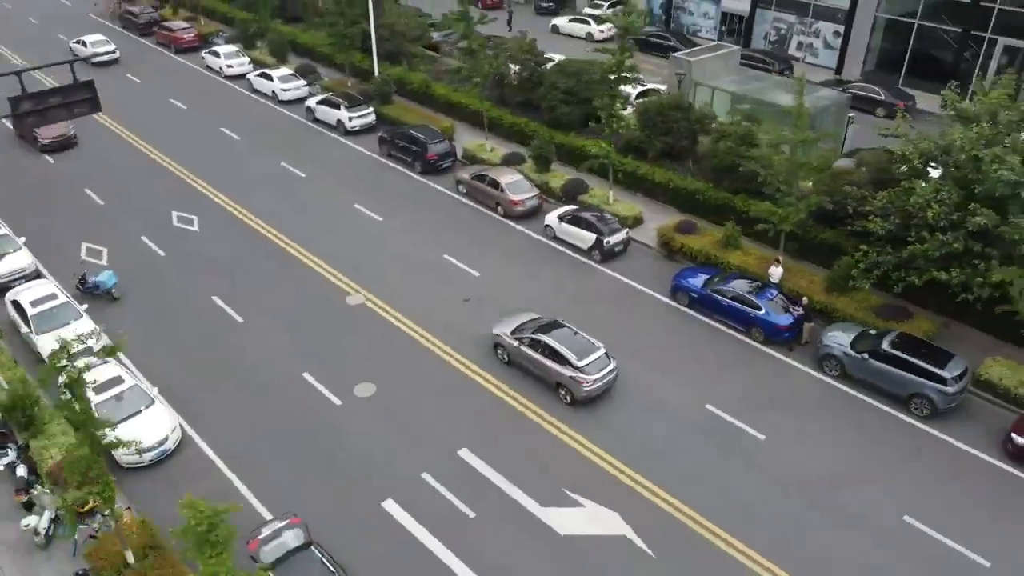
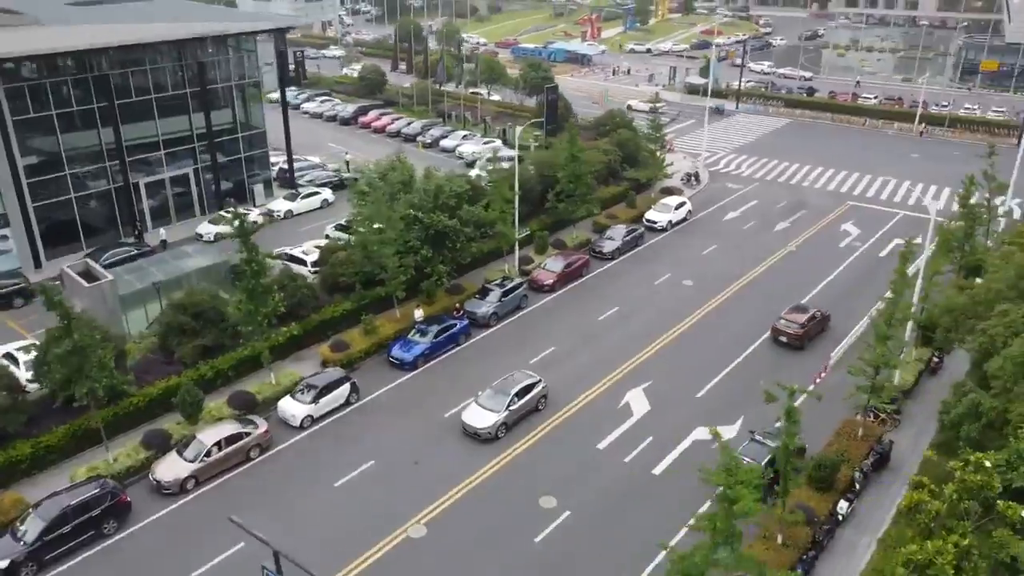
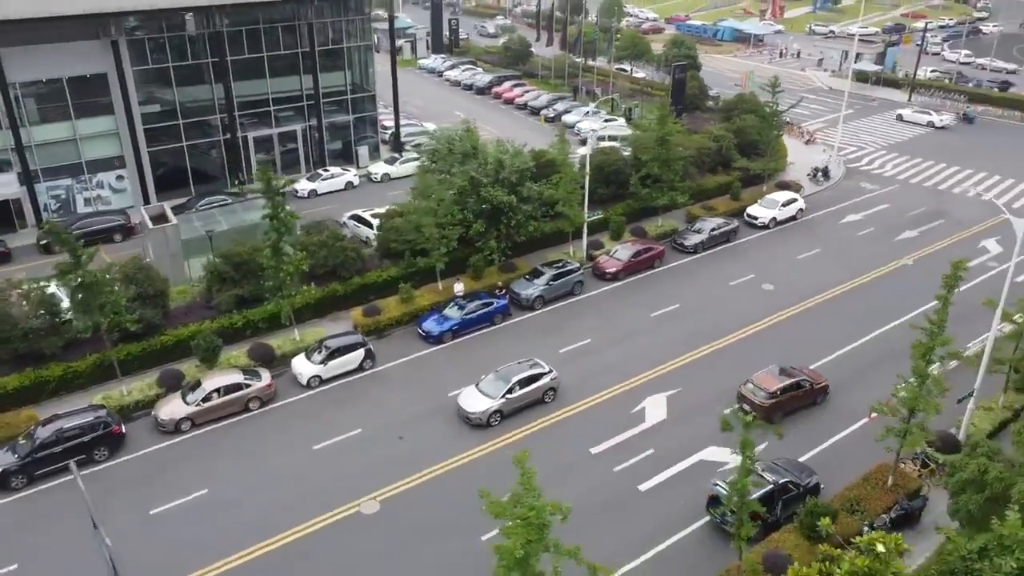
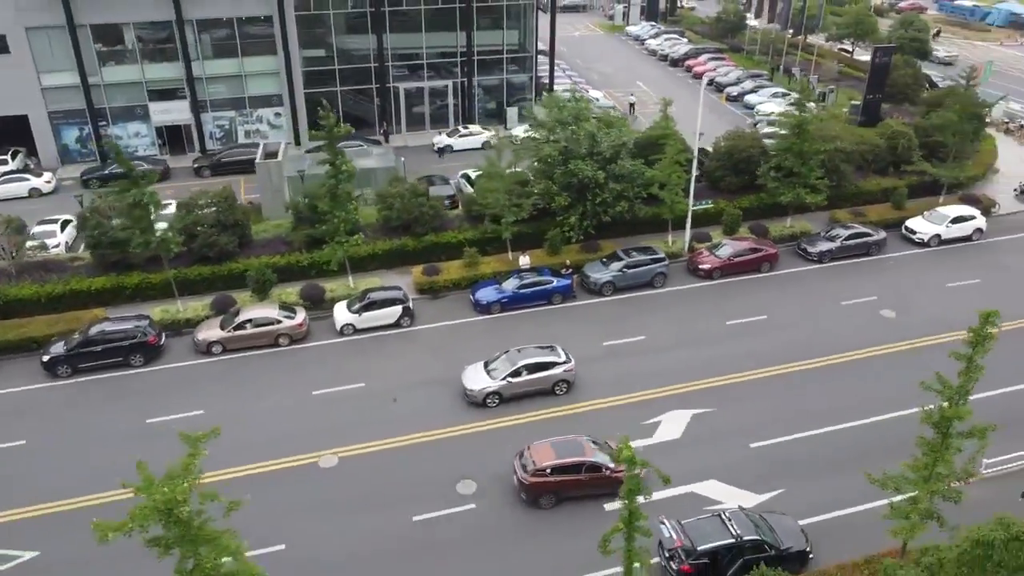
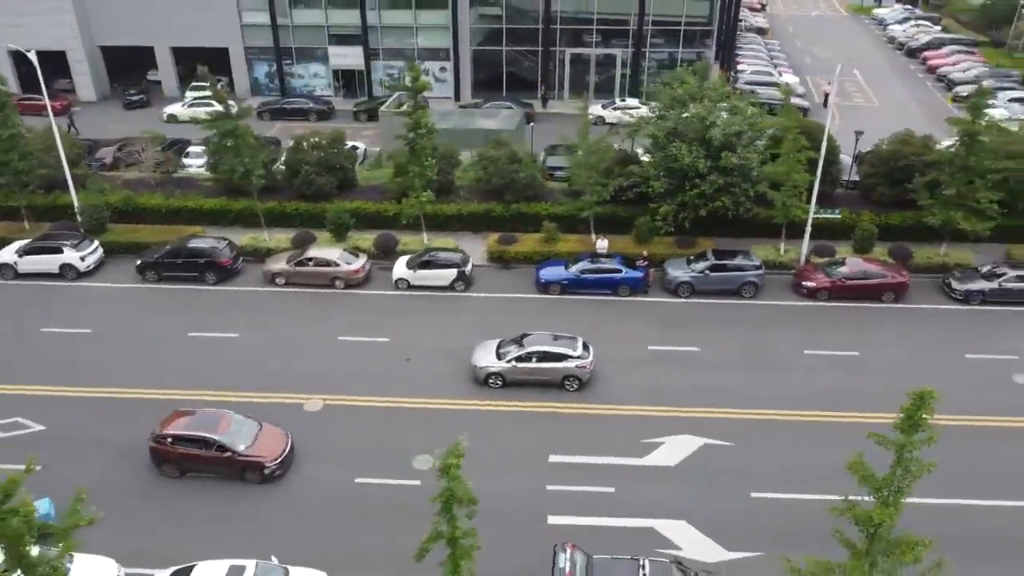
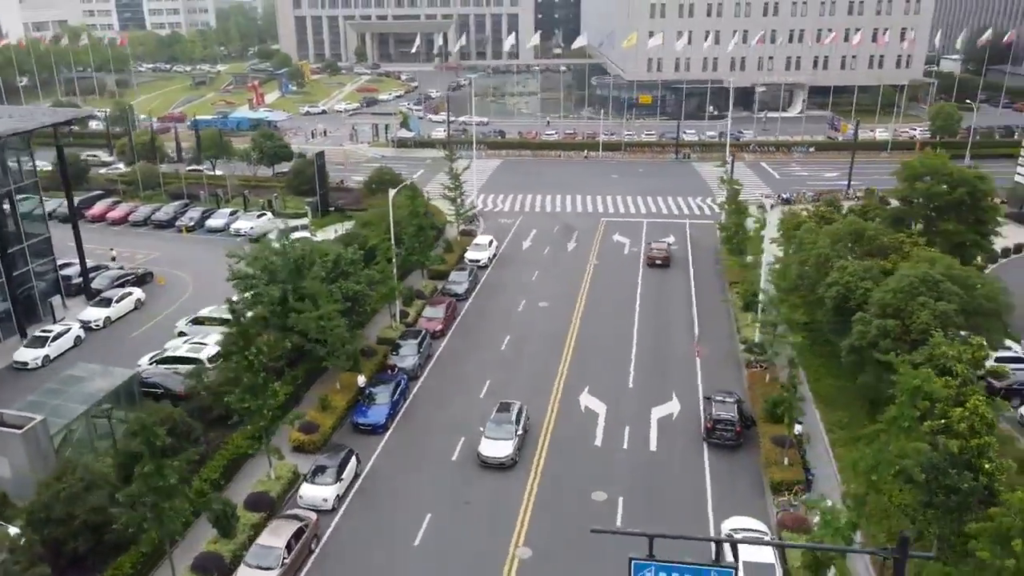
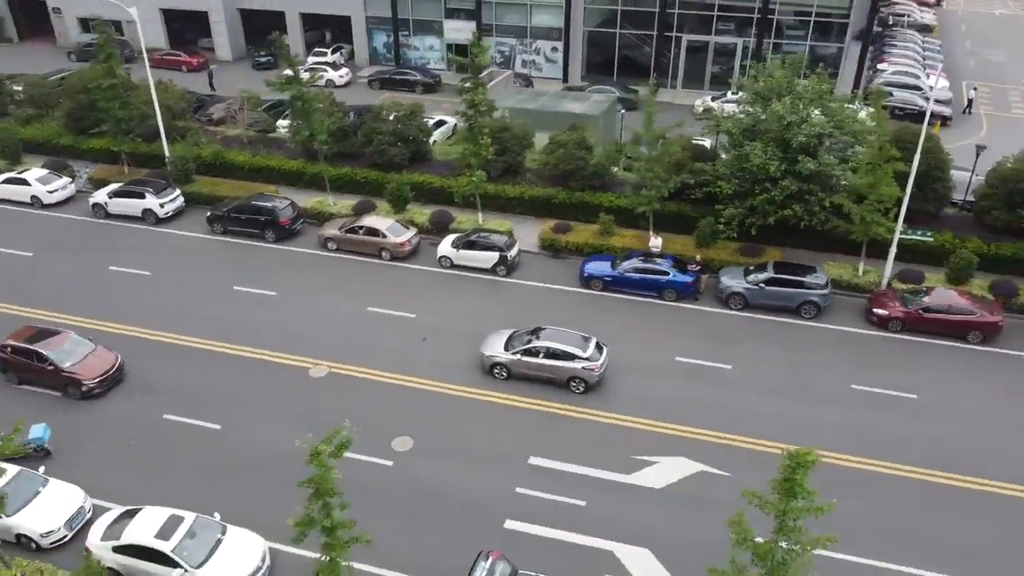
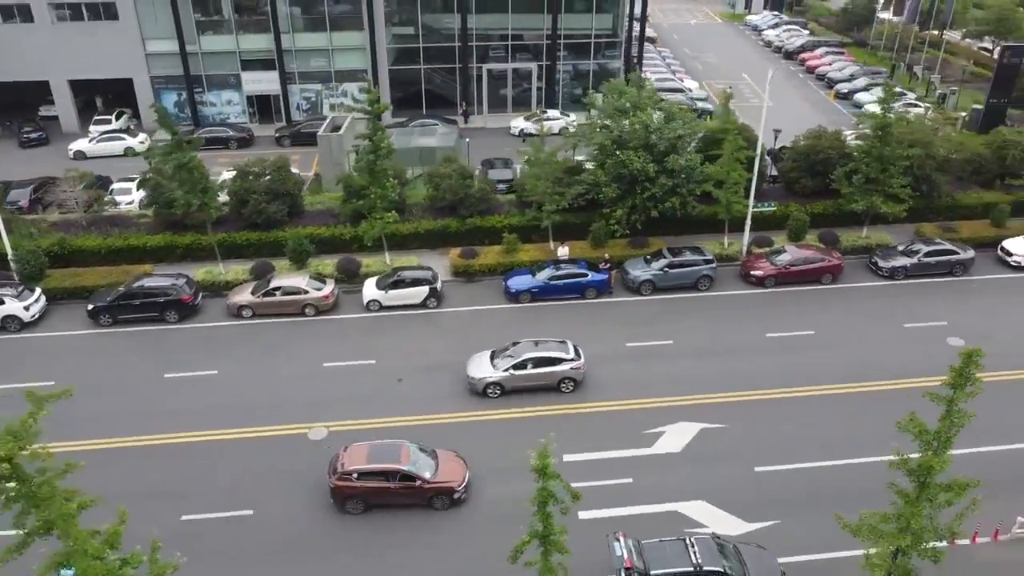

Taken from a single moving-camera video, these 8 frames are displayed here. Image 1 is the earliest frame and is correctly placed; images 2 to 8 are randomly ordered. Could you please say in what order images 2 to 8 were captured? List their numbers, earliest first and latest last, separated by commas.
7, 5, 8, 4, 3, 2, 6
